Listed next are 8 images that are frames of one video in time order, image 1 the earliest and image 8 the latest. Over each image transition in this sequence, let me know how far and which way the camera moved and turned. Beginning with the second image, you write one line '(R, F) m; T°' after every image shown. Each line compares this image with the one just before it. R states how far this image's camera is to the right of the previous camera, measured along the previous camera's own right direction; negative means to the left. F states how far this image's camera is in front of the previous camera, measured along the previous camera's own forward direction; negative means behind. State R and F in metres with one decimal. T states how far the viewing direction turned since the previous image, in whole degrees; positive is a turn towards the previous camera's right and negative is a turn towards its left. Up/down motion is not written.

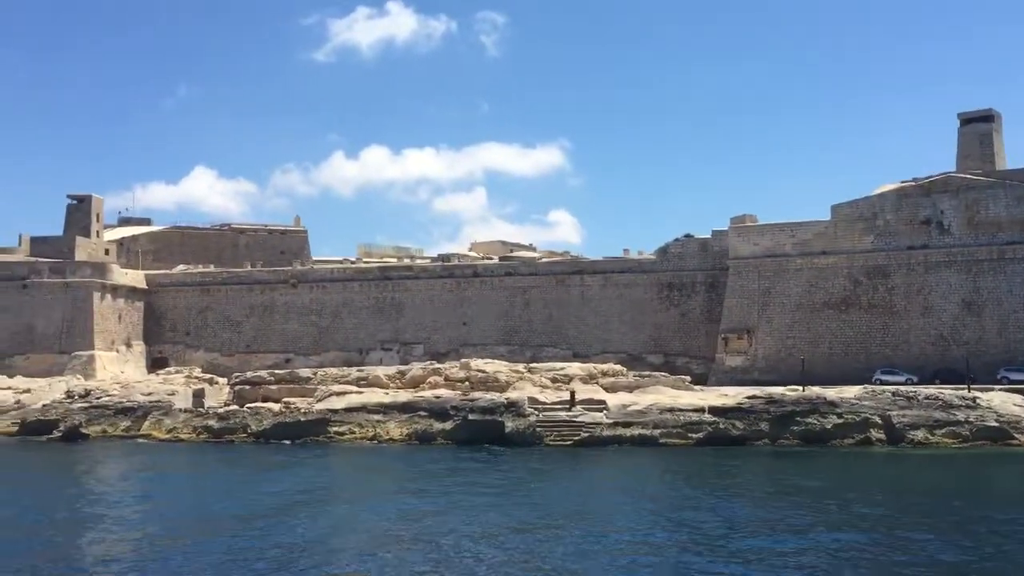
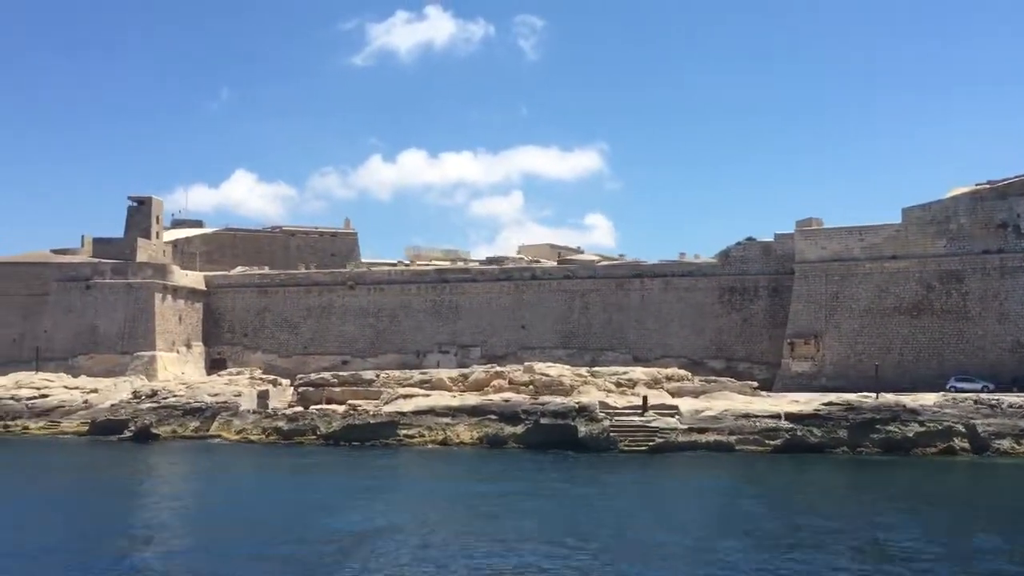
(-0.9, +0.2) m; -2°
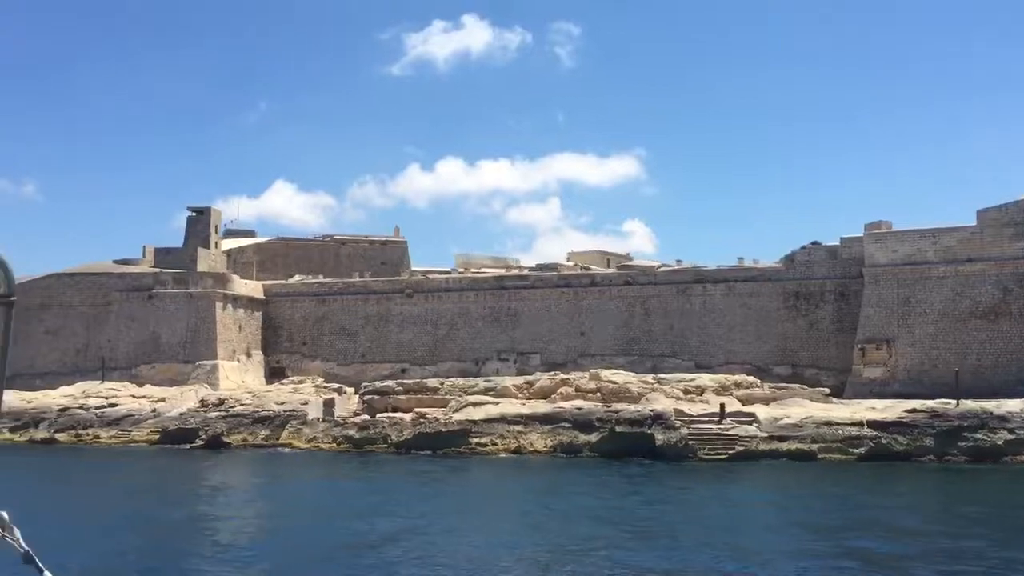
(-0.9, +0.3) m; -2°
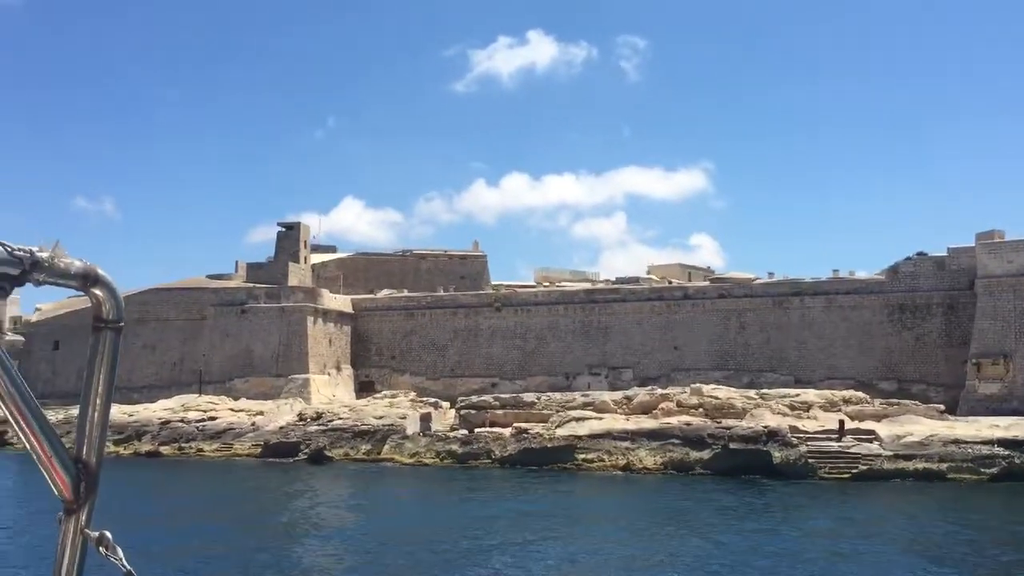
(-1.0, +0.3) m; -4°
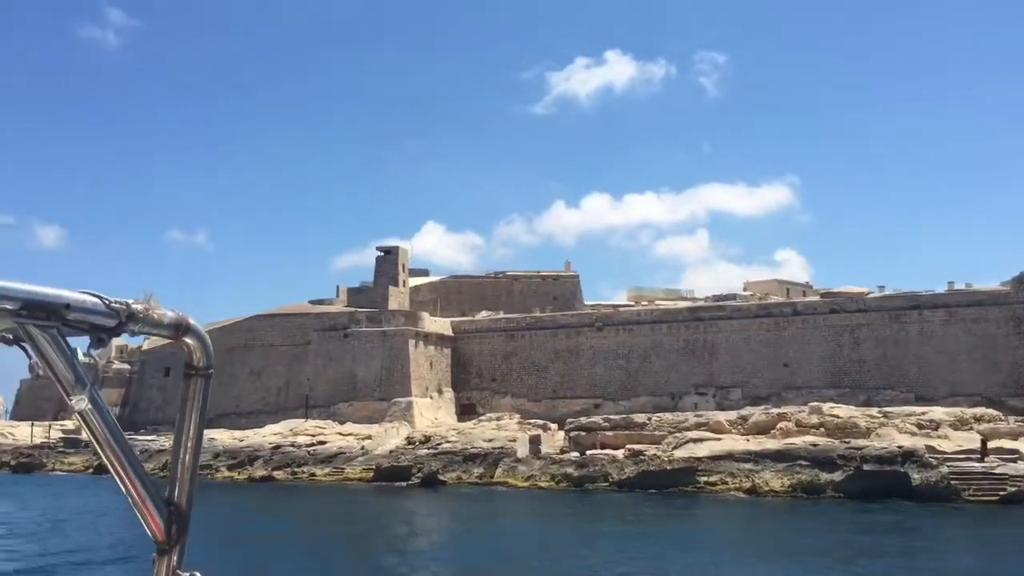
(-0.8, +0.3) m; -5°
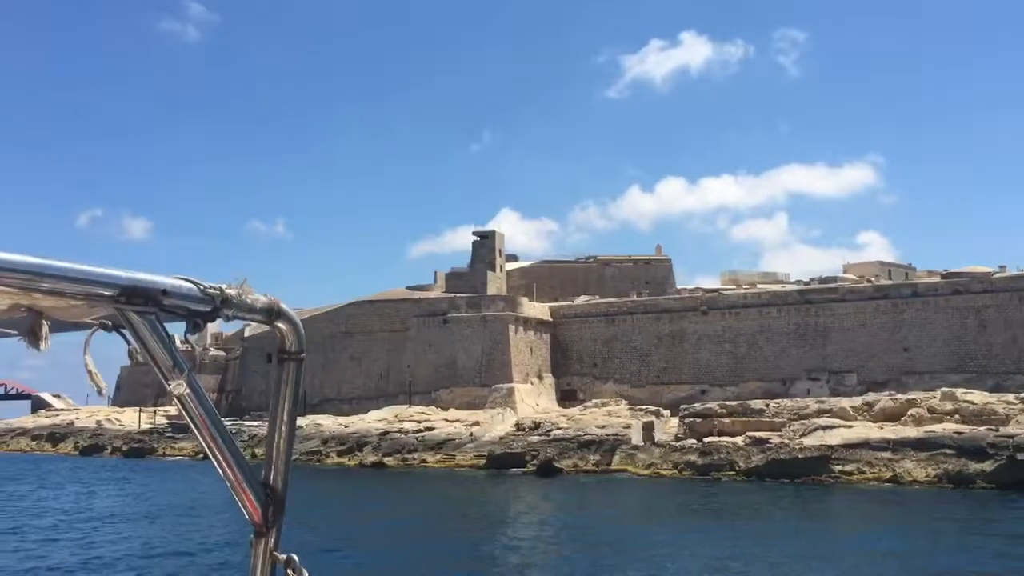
(-1.1, +0.5) m; -5°
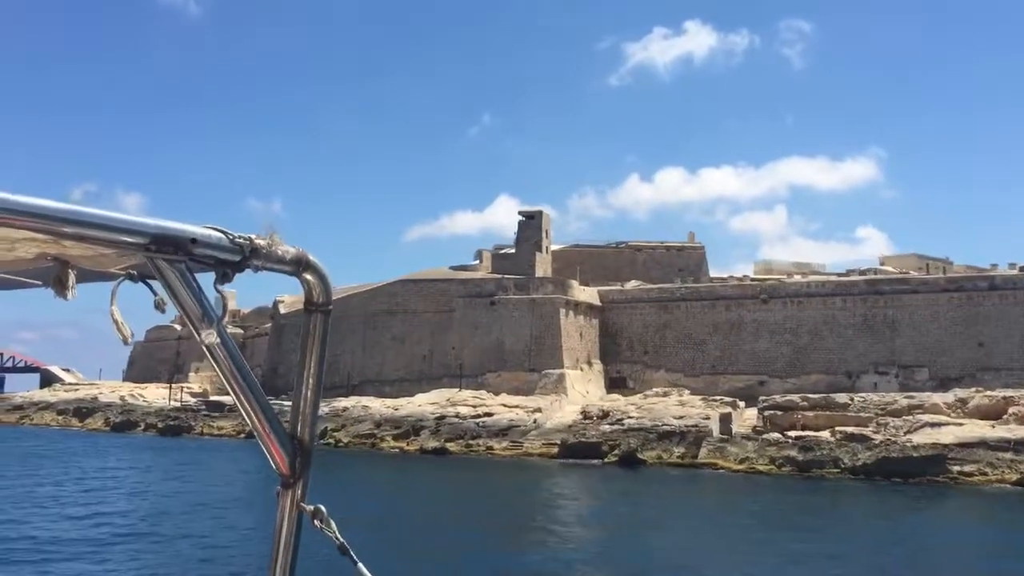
(-2.3, +1.4) m; 0°
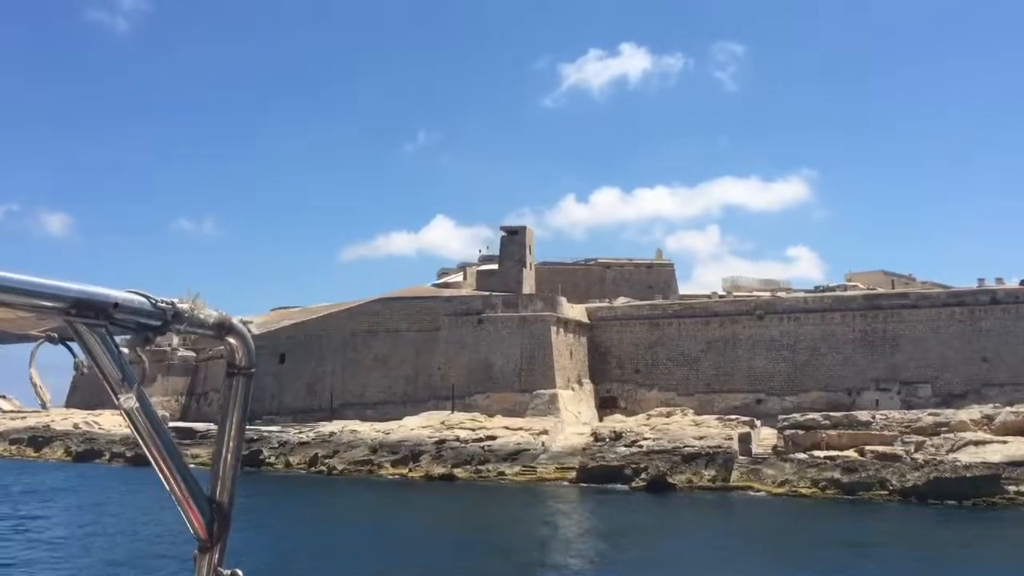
(-2.0, +1.4) m; +4°
